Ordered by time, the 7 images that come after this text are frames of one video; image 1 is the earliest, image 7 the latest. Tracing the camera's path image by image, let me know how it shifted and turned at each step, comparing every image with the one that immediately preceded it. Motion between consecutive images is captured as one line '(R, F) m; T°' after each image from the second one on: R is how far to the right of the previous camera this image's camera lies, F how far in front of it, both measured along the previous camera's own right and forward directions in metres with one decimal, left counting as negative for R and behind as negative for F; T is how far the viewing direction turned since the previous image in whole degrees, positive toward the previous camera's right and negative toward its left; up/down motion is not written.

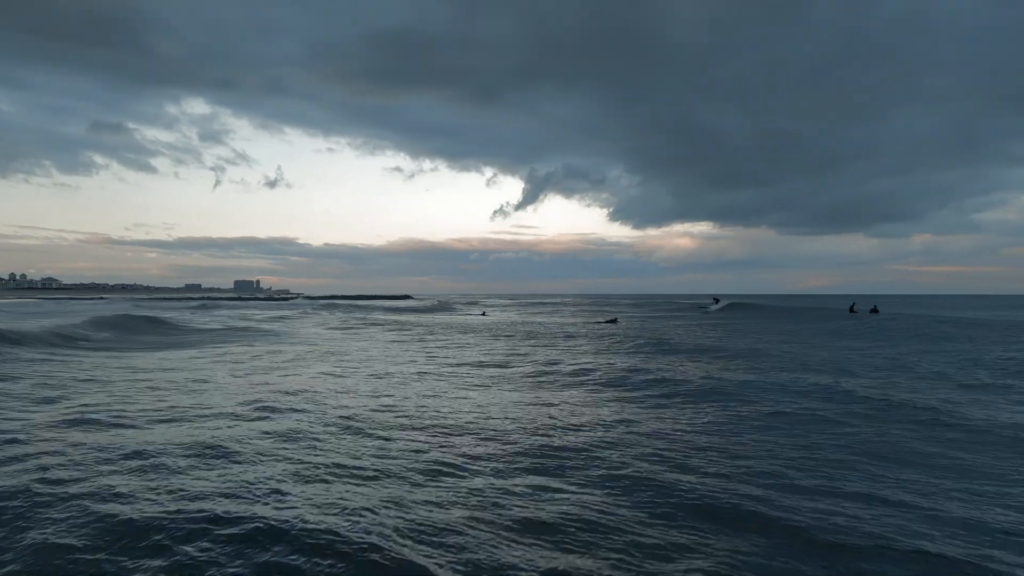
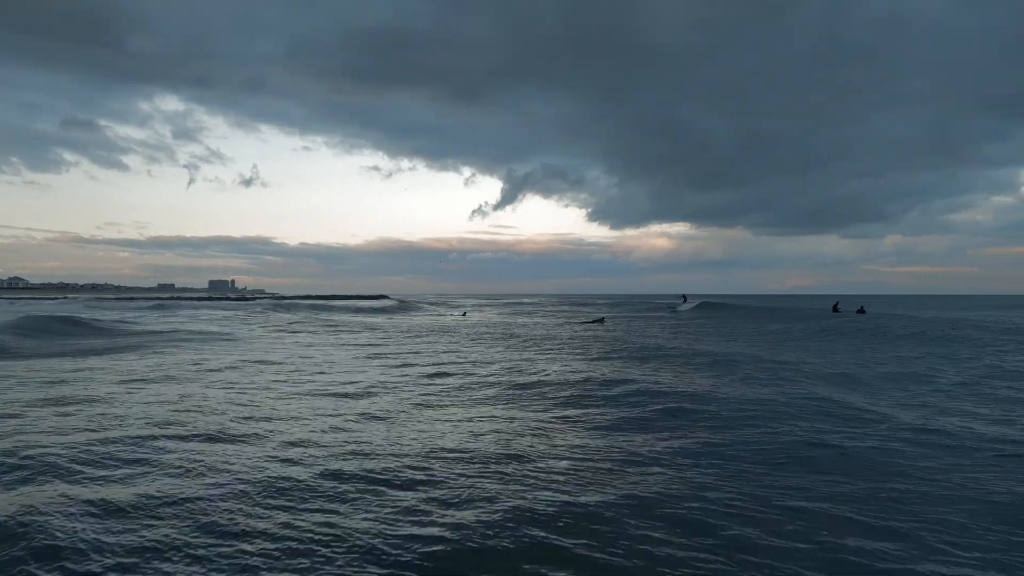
(+0.1, +2.1) m; +2°
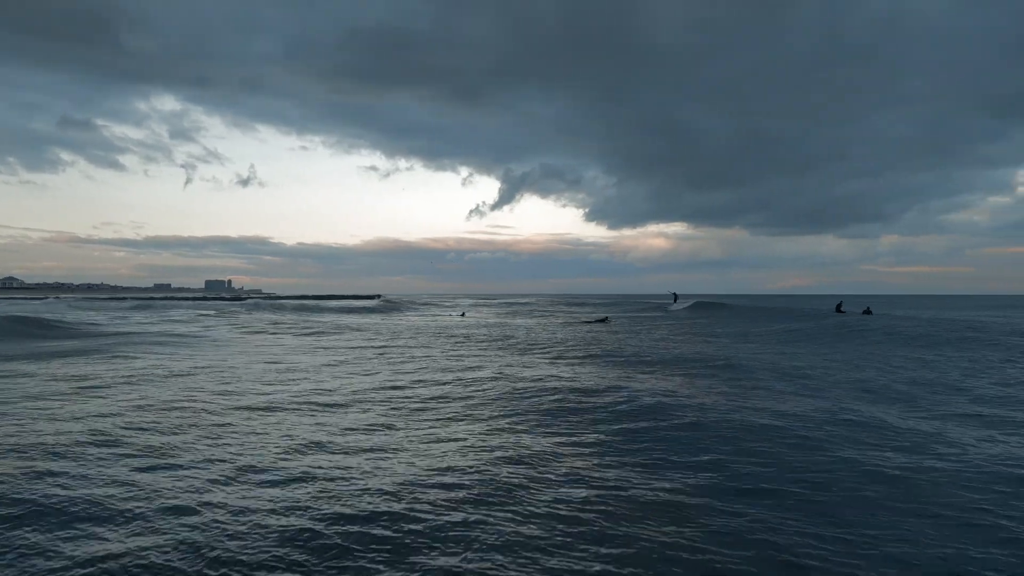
(0.0, +1.4) m; 0°
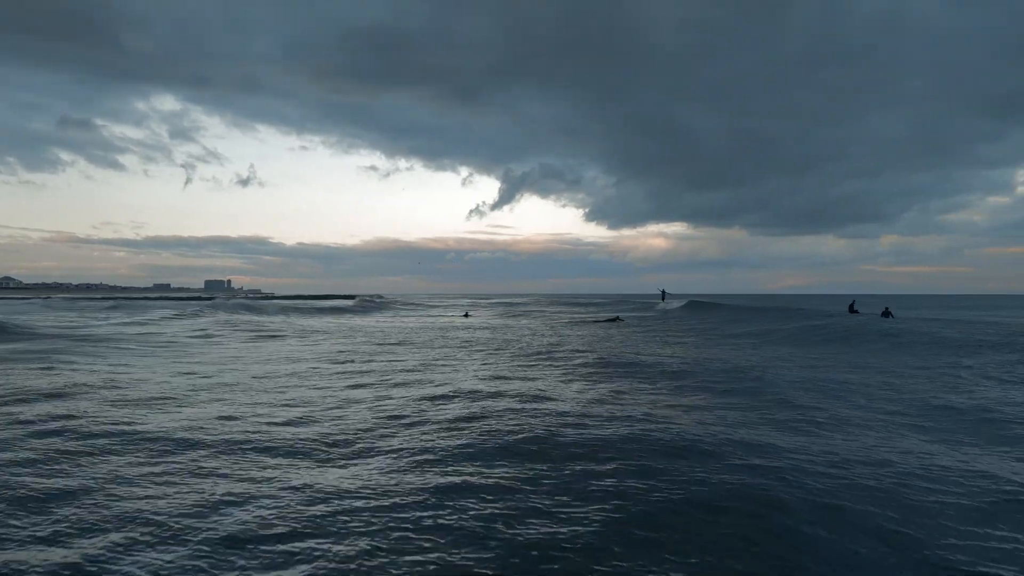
(+0.1, +2.5) m; 0°
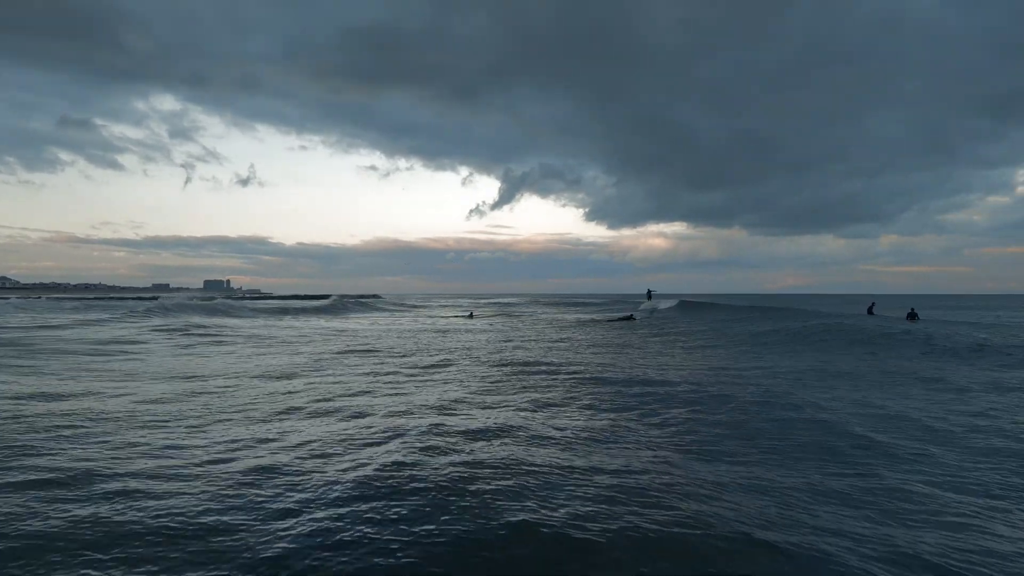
(+1.1, +1.4) m; 0°
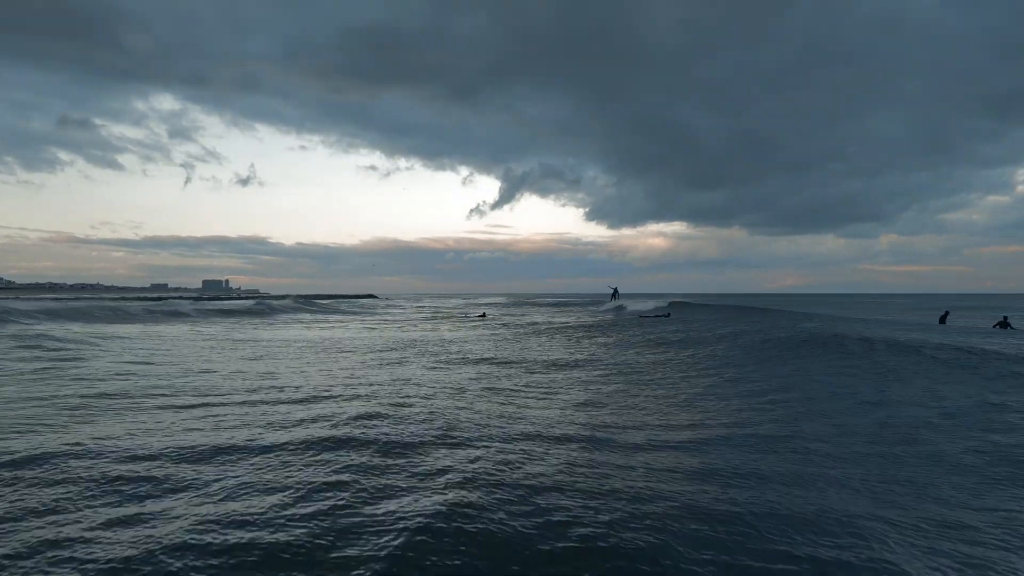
(+1.8, +2.9) m; 0°
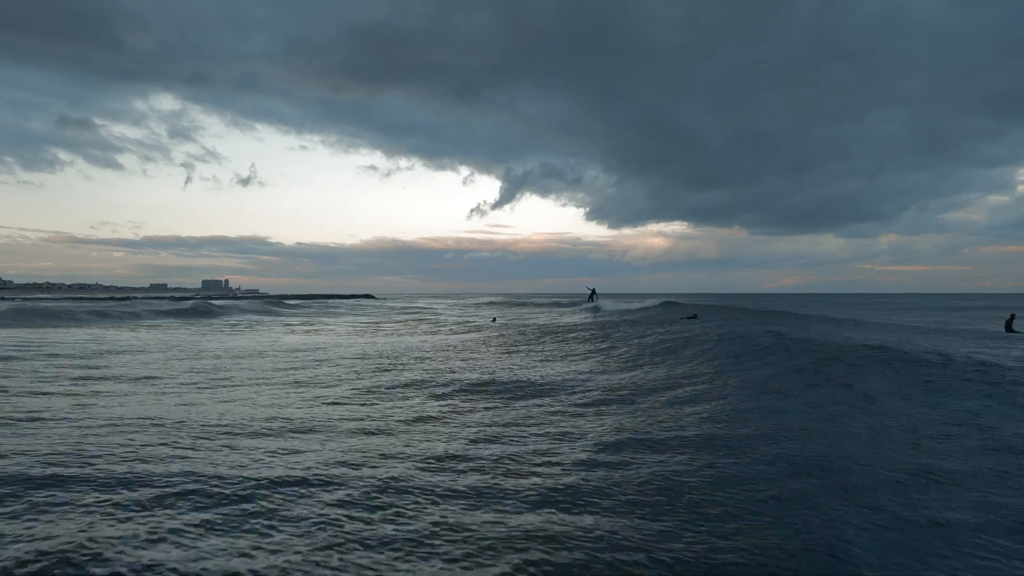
(+0.4, +2.0) m; 0°
